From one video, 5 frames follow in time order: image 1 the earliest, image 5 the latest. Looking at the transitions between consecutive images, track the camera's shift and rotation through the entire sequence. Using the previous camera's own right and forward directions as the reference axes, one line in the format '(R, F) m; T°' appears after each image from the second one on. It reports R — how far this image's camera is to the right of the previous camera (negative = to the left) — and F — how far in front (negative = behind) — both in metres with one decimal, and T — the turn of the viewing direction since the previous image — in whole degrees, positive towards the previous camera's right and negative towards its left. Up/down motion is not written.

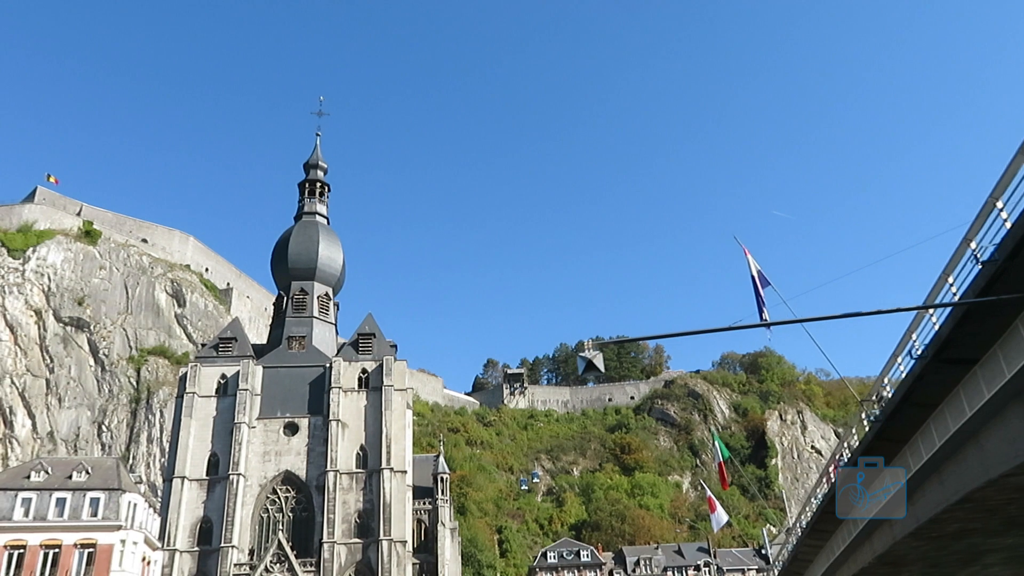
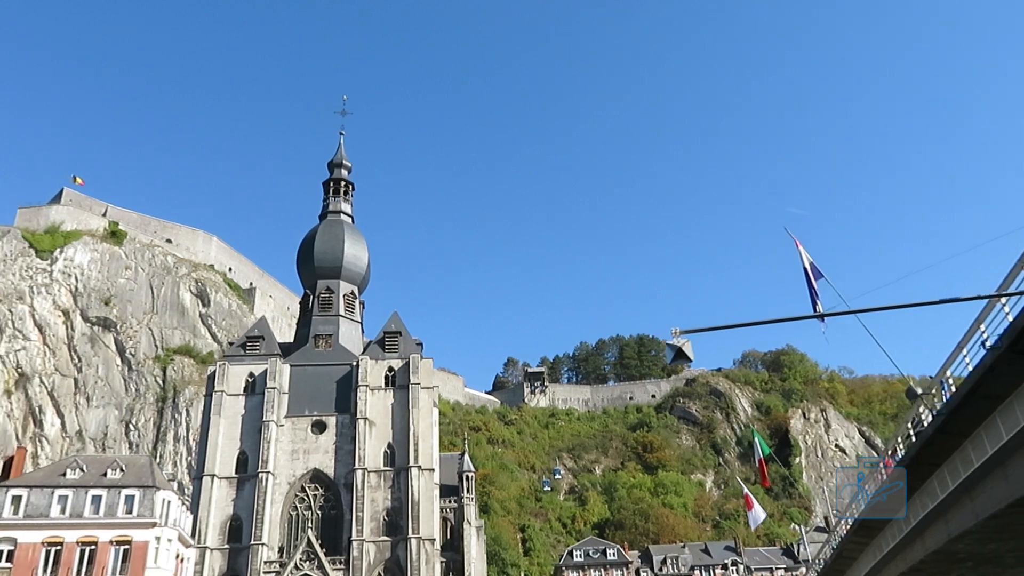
(-0.4, +0.1) m; -1°
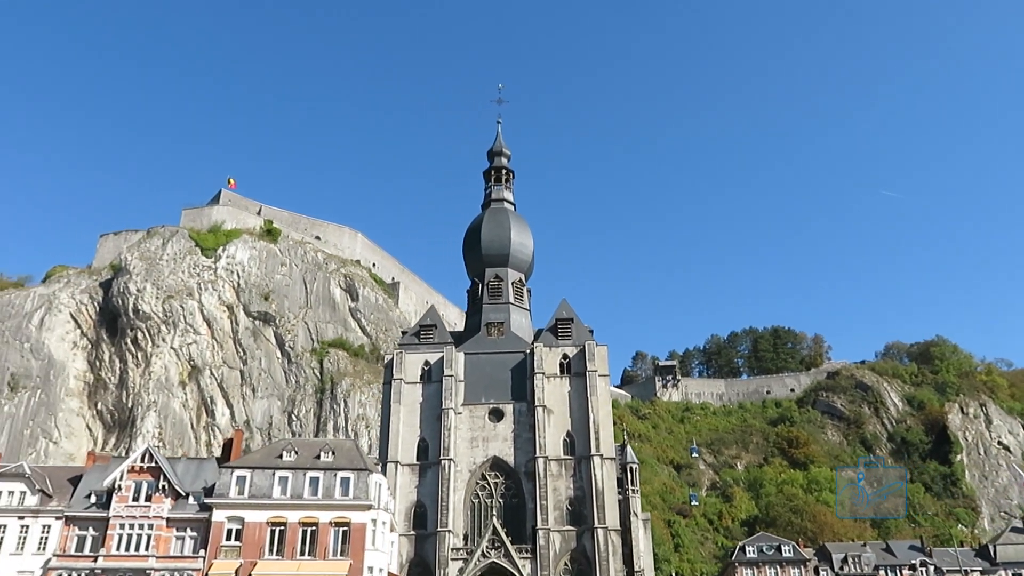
(-3.4, +0.7) m; -7°
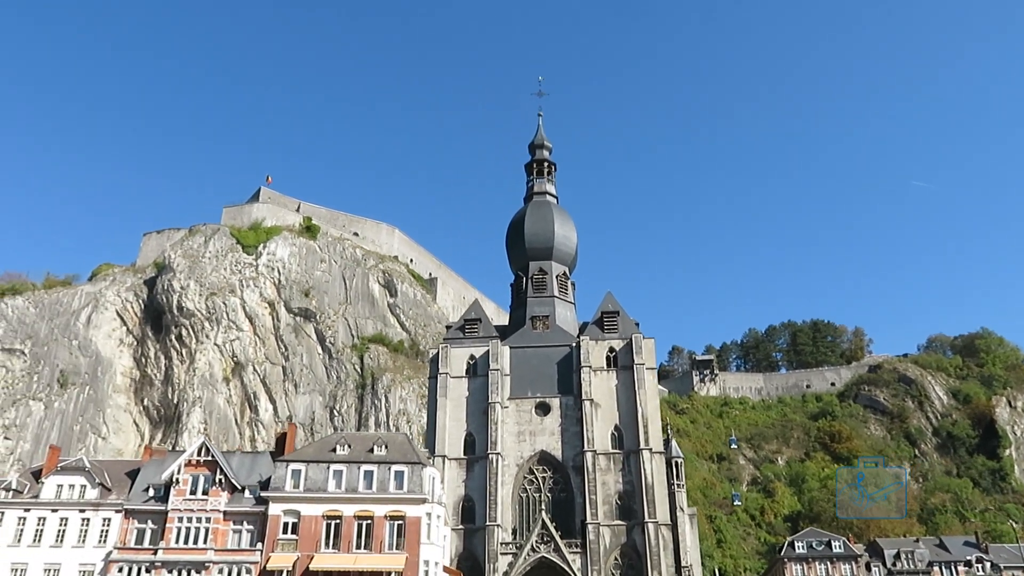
(-0.7, +0.3) m; -2°
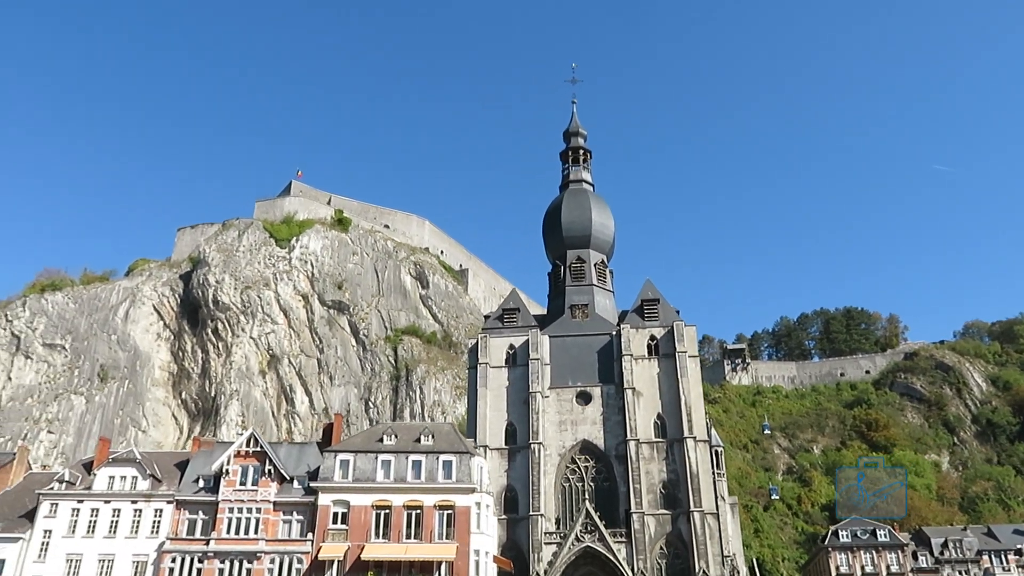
(-0.7, +0.3) m; -2°
